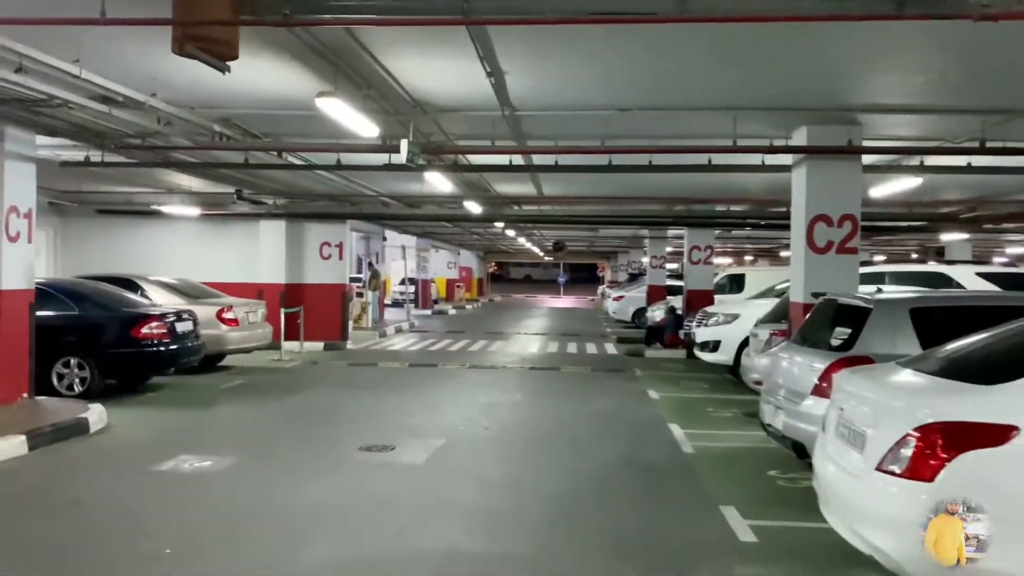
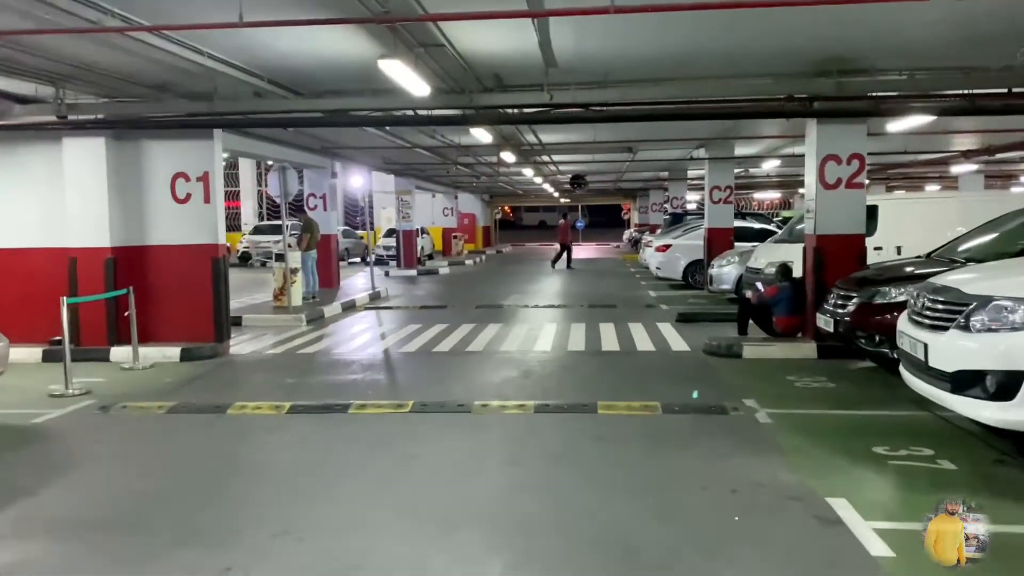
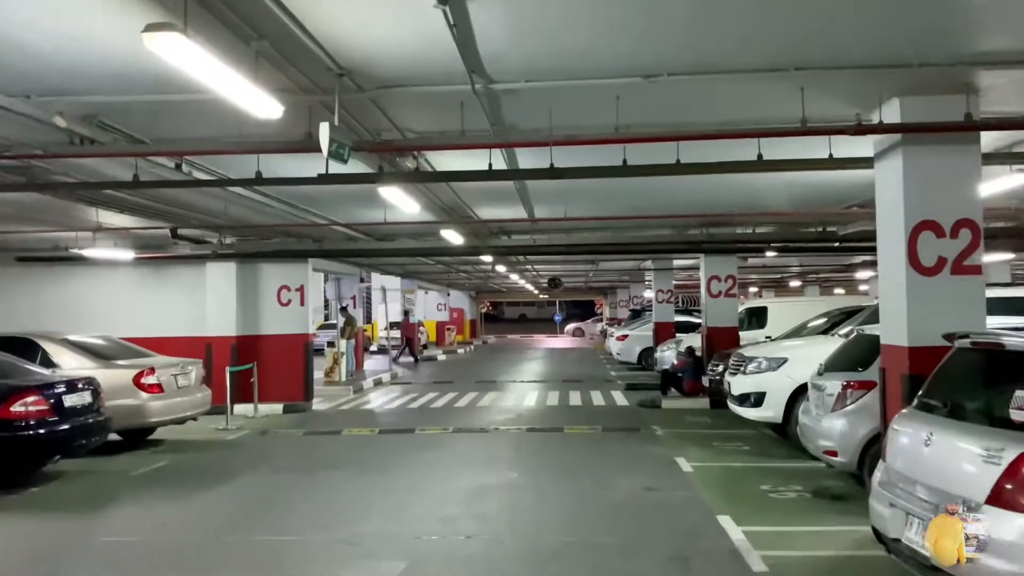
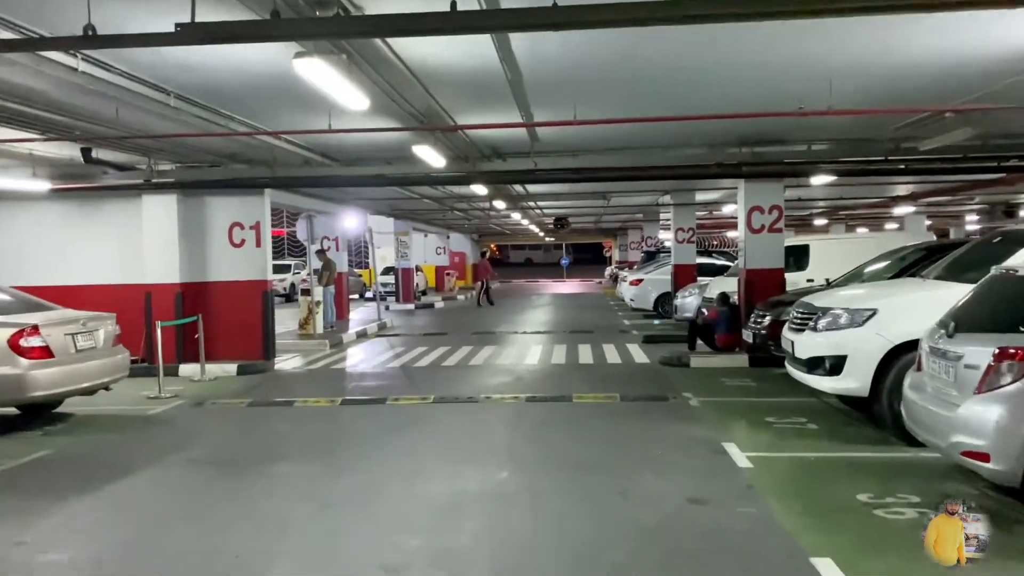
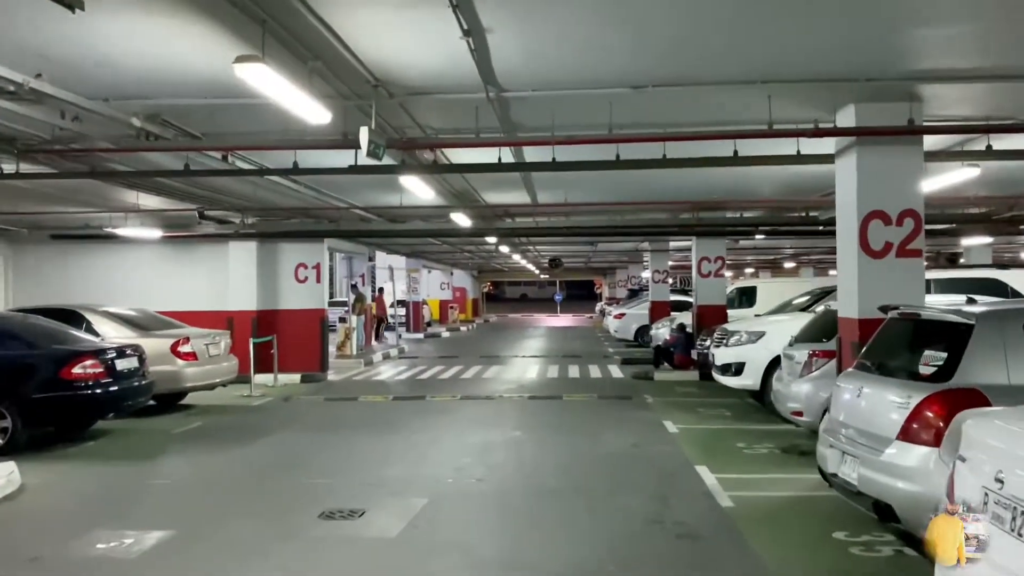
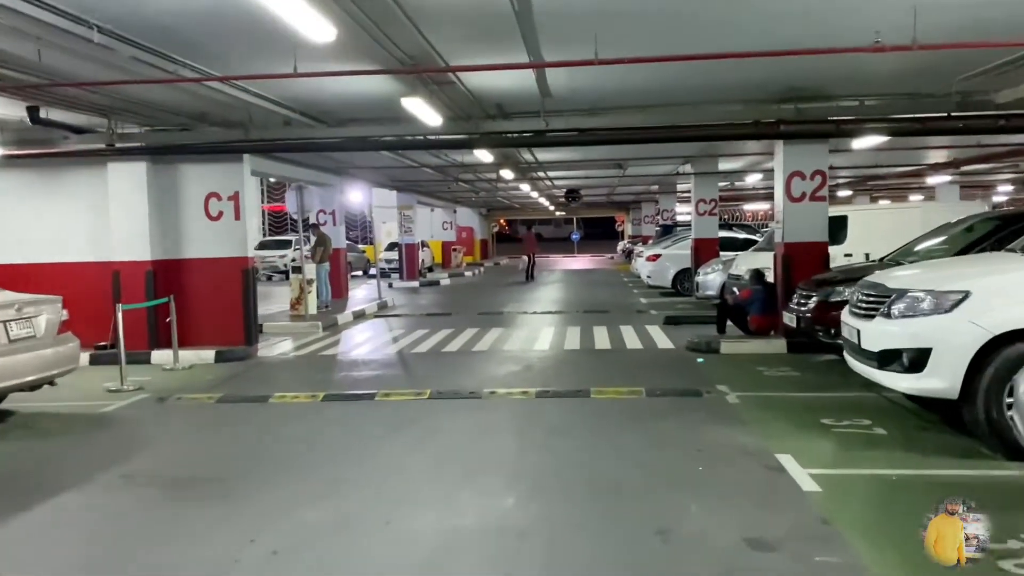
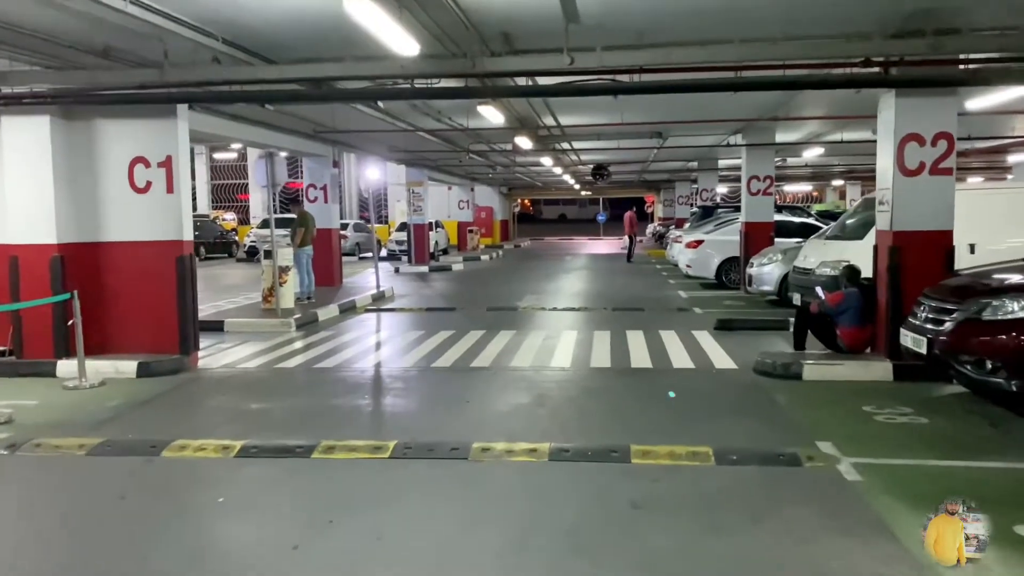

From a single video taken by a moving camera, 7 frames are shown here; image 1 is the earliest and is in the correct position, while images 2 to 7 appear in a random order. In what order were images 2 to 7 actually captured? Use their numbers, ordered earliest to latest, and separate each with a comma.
5, 3, 4, 6, 2, 7
